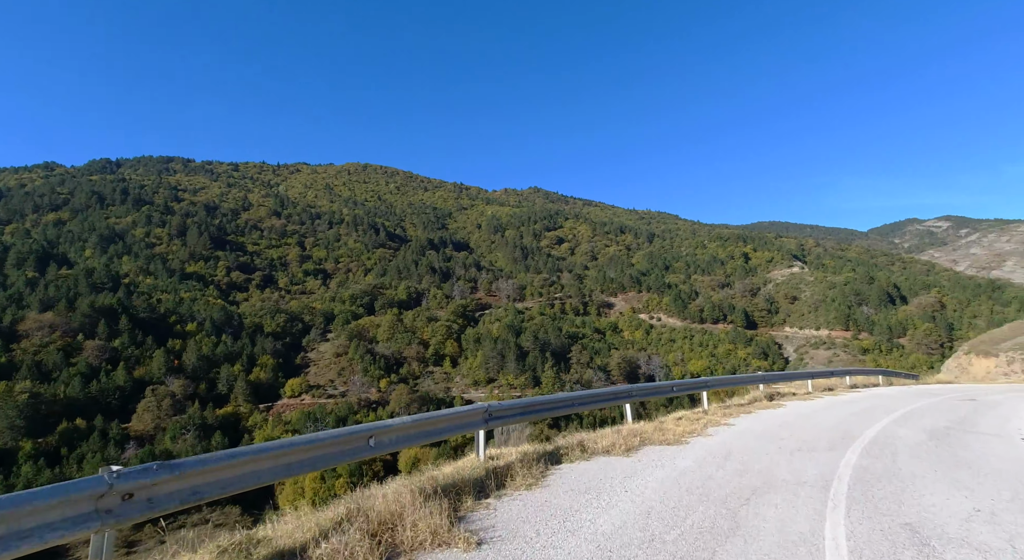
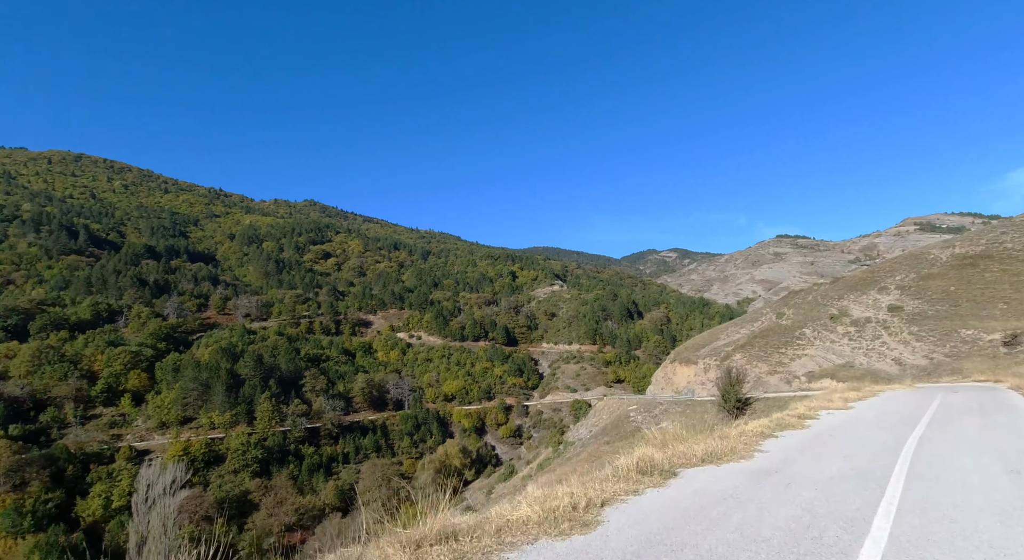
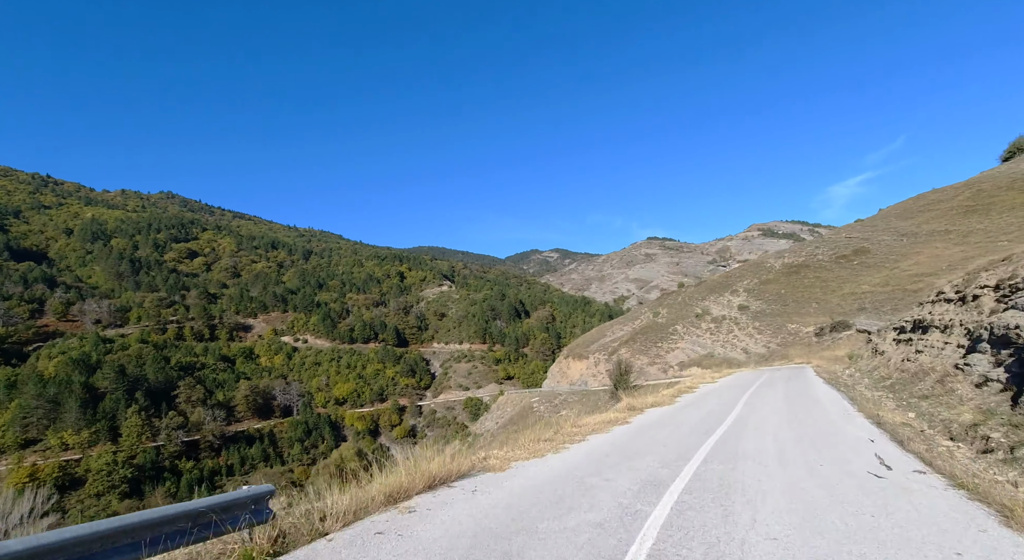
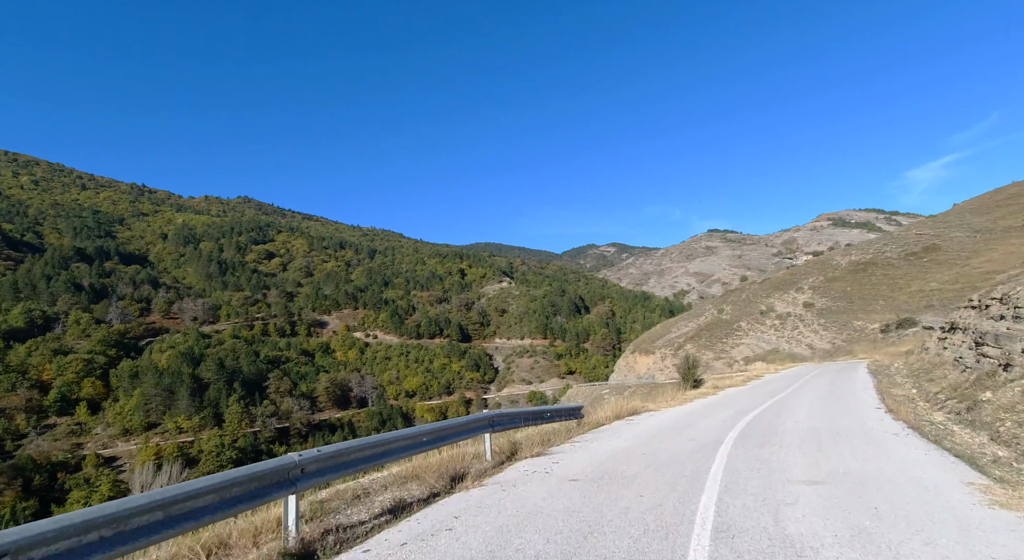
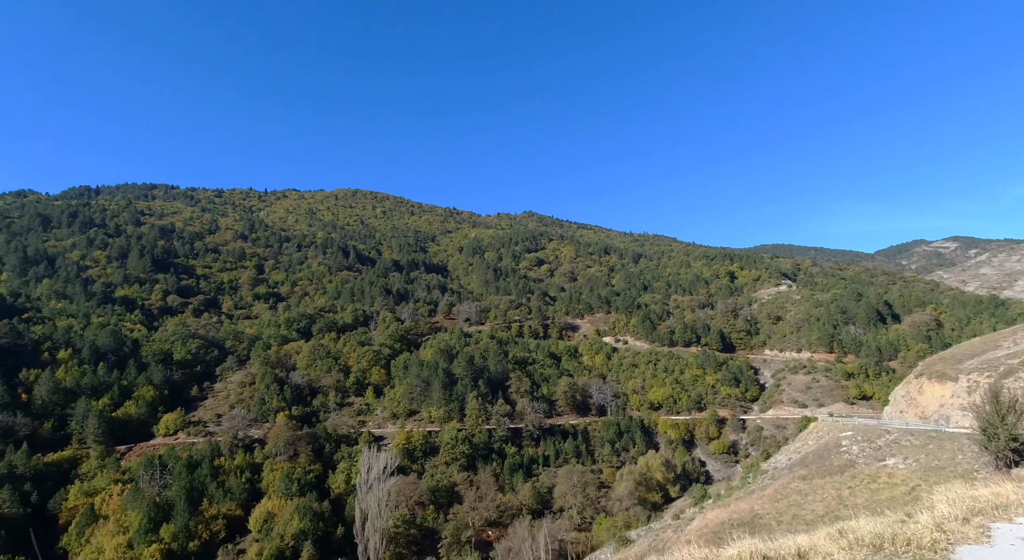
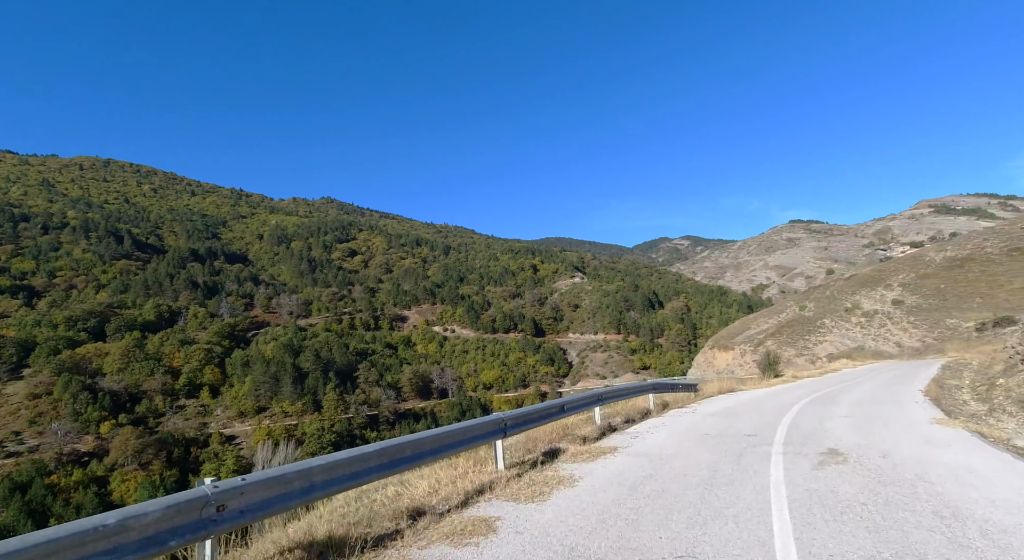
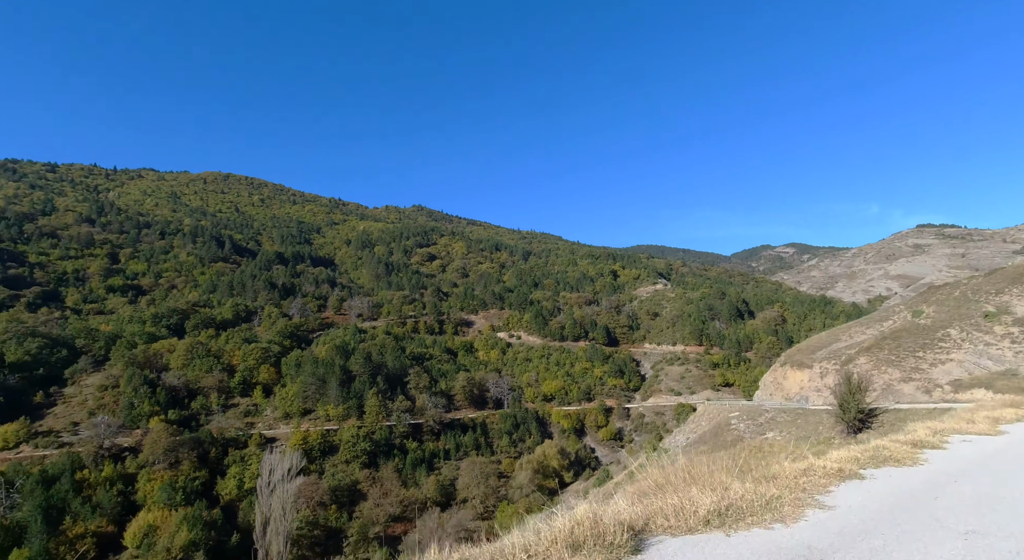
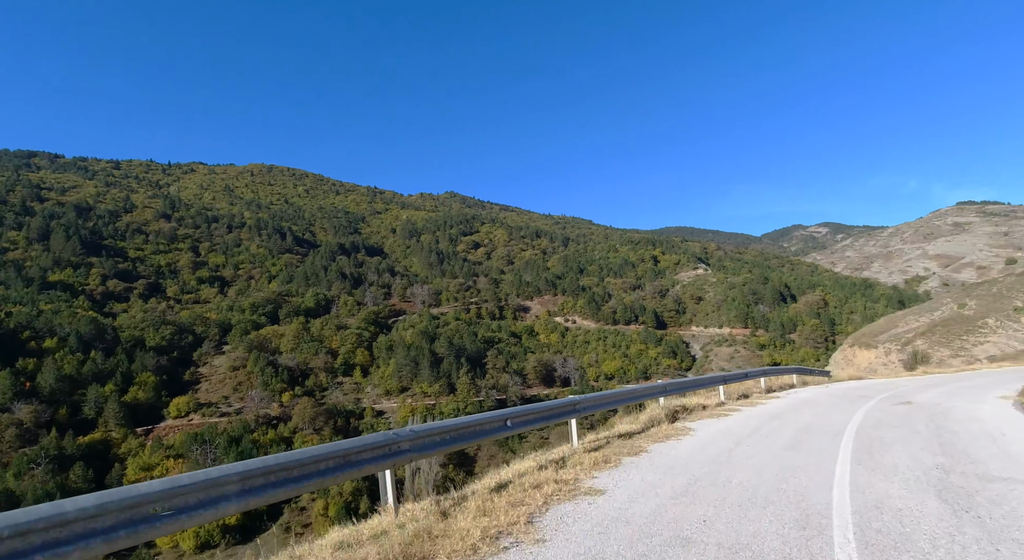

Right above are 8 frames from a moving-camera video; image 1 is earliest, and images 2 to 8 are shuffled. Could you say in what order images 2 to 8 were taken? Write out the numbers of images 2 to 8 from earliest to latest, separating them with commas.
8, 6, 4, 3, 2, 7, 5
